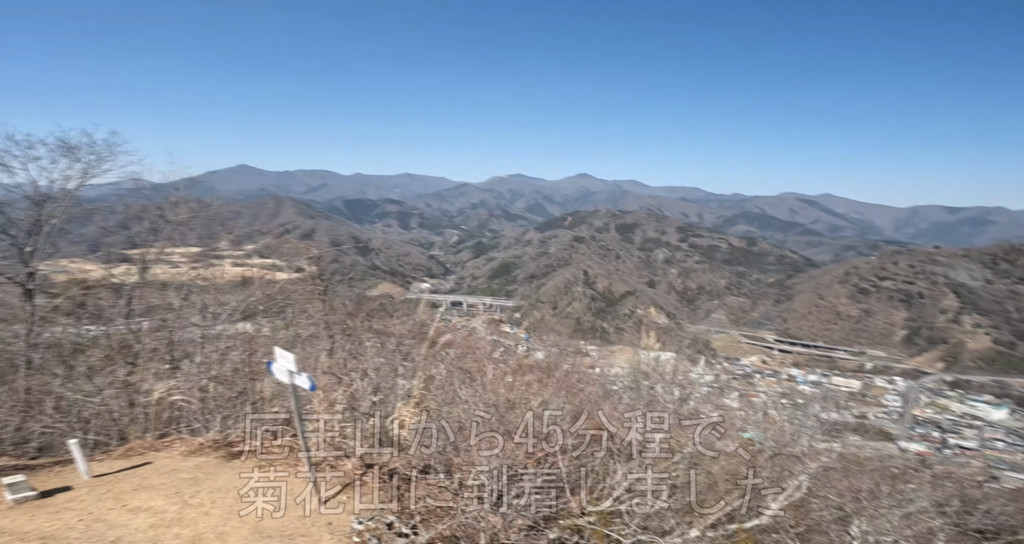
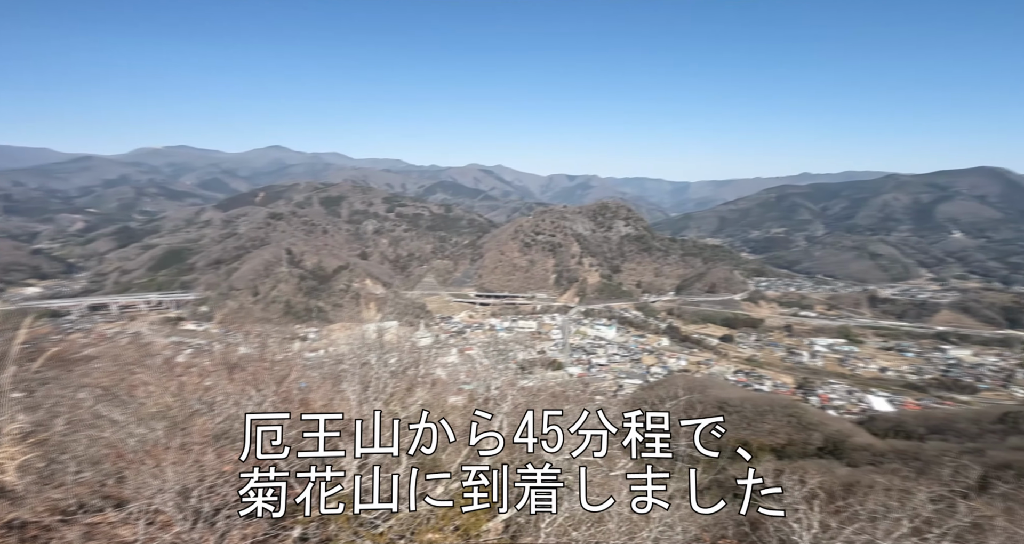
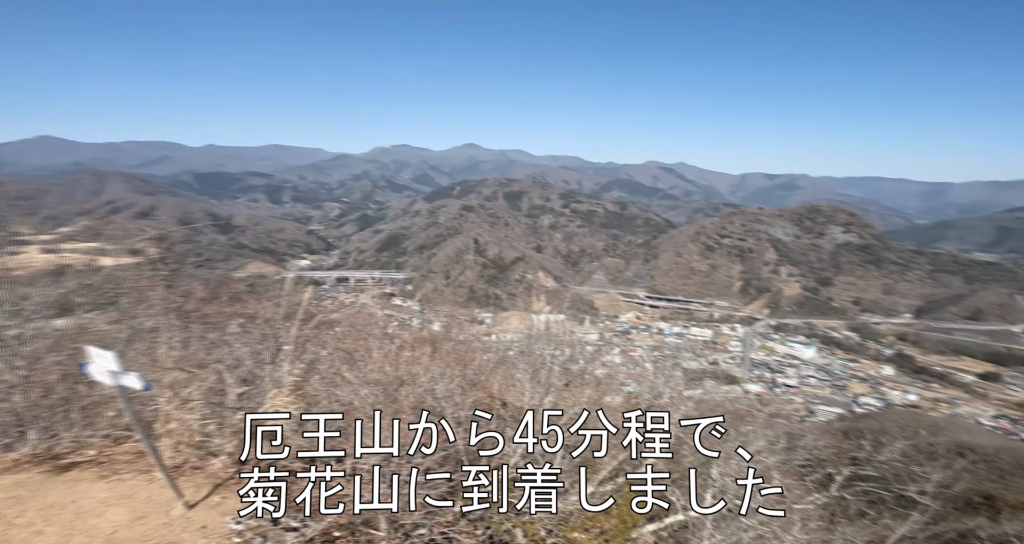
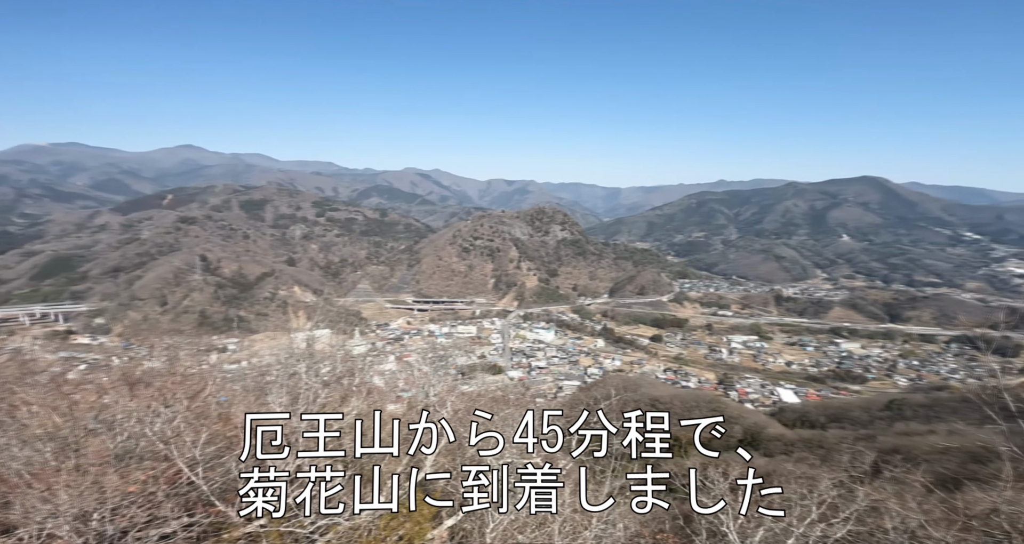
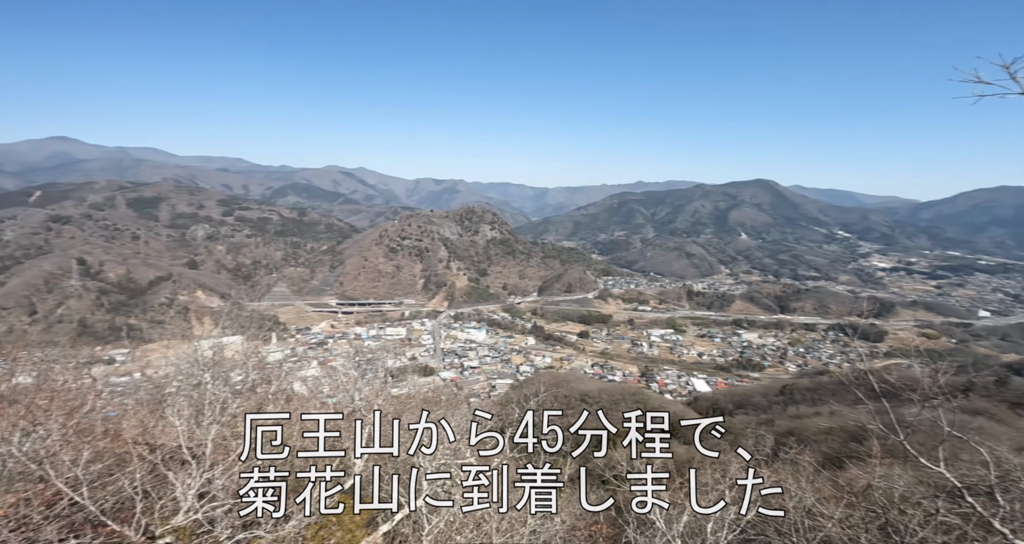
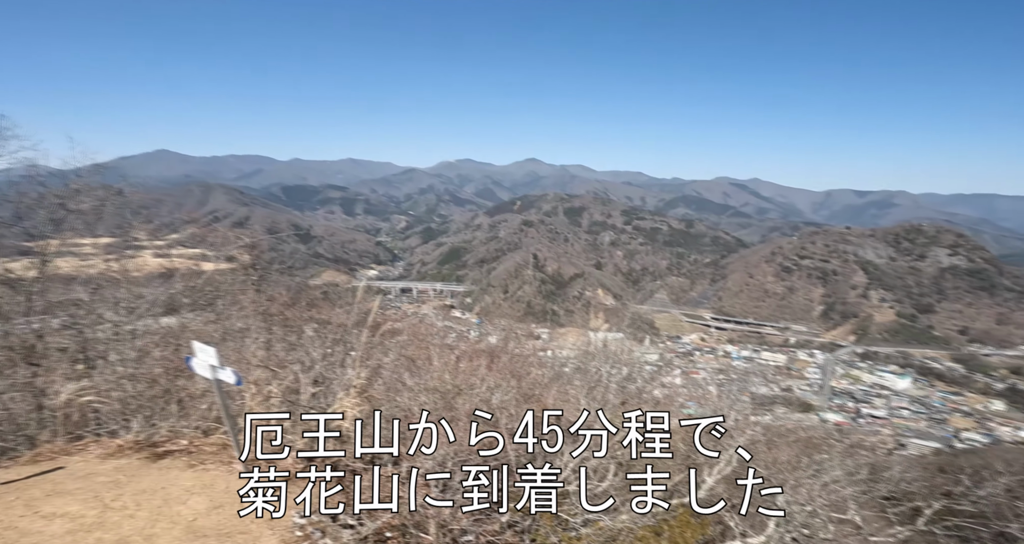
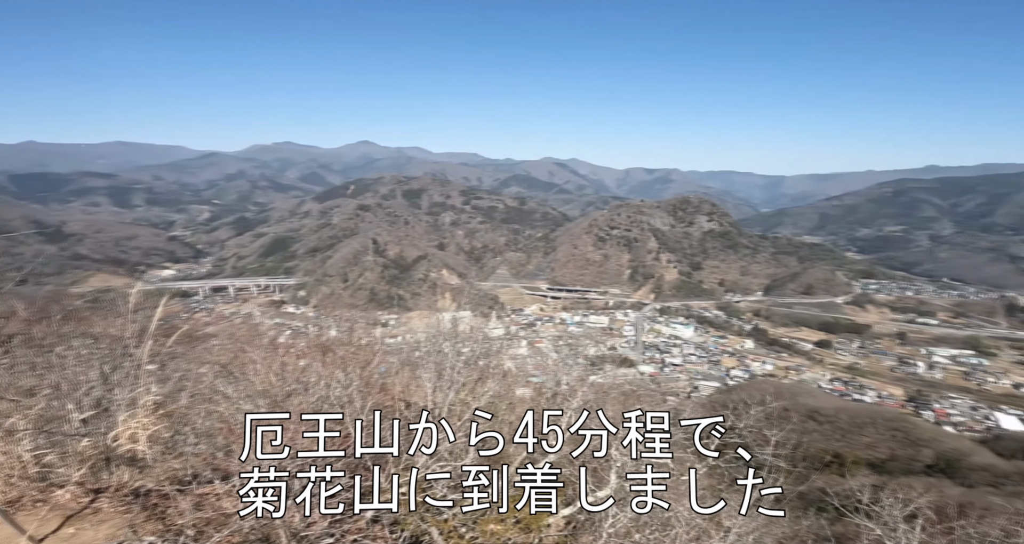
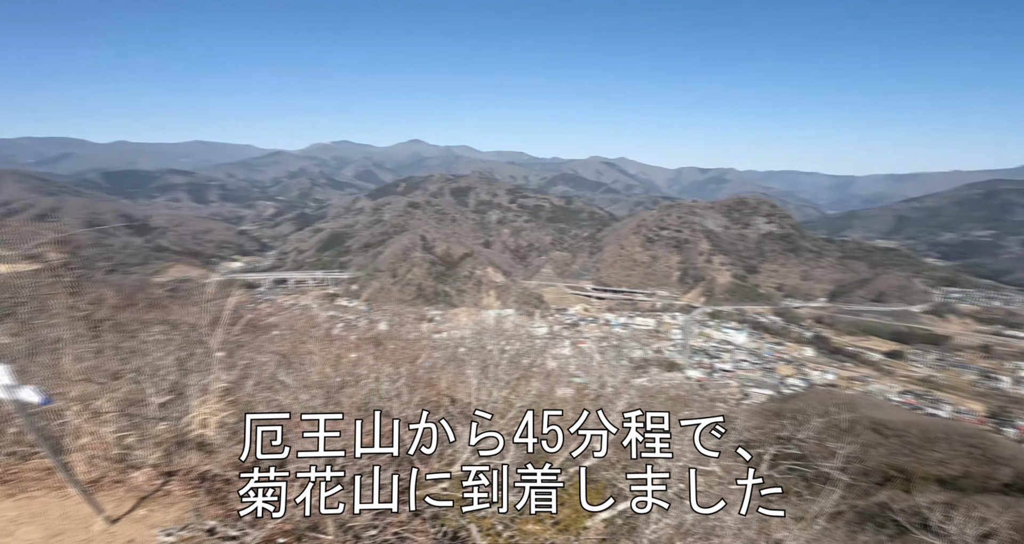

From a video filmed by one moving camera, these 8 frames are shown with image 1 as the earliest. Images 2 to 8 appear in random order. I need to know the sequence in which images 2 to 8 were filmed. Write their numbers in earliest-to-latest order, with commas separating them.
6, 3, 8, 7, 2, 4, 5
